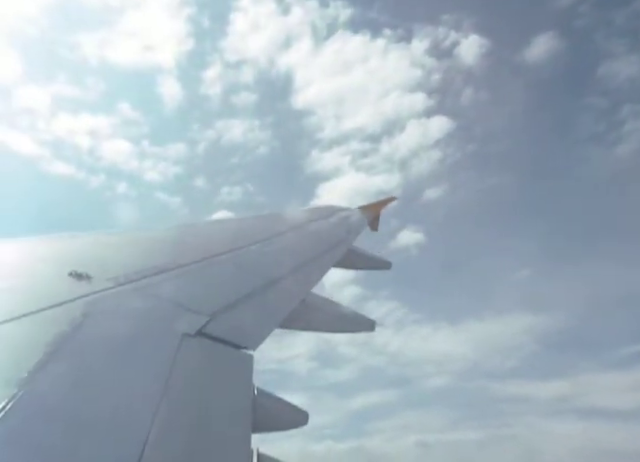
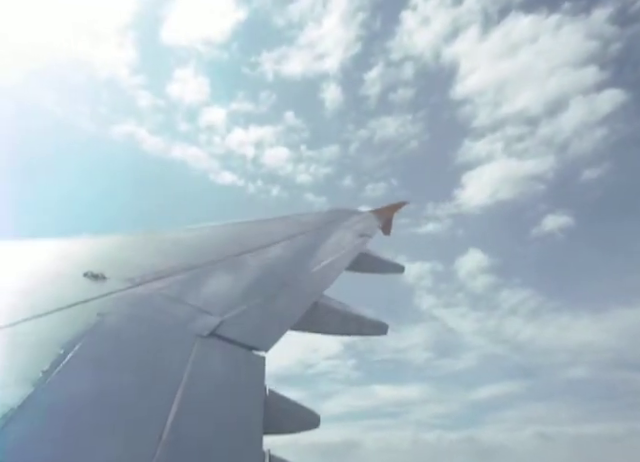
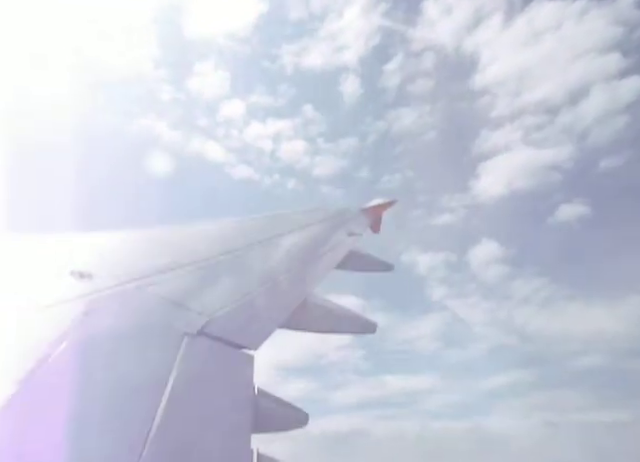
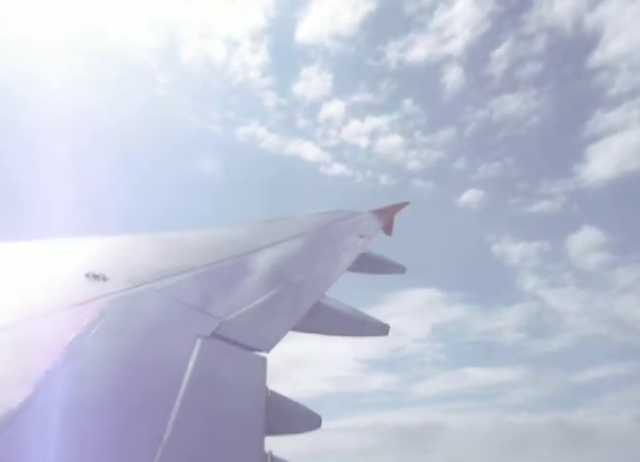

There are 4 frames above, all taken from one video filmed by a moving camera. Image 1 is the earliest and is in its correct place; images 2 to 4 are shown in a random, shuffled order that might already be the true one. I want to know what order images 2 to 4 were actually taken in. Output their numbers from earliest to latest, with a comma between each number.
2, 3, 4
